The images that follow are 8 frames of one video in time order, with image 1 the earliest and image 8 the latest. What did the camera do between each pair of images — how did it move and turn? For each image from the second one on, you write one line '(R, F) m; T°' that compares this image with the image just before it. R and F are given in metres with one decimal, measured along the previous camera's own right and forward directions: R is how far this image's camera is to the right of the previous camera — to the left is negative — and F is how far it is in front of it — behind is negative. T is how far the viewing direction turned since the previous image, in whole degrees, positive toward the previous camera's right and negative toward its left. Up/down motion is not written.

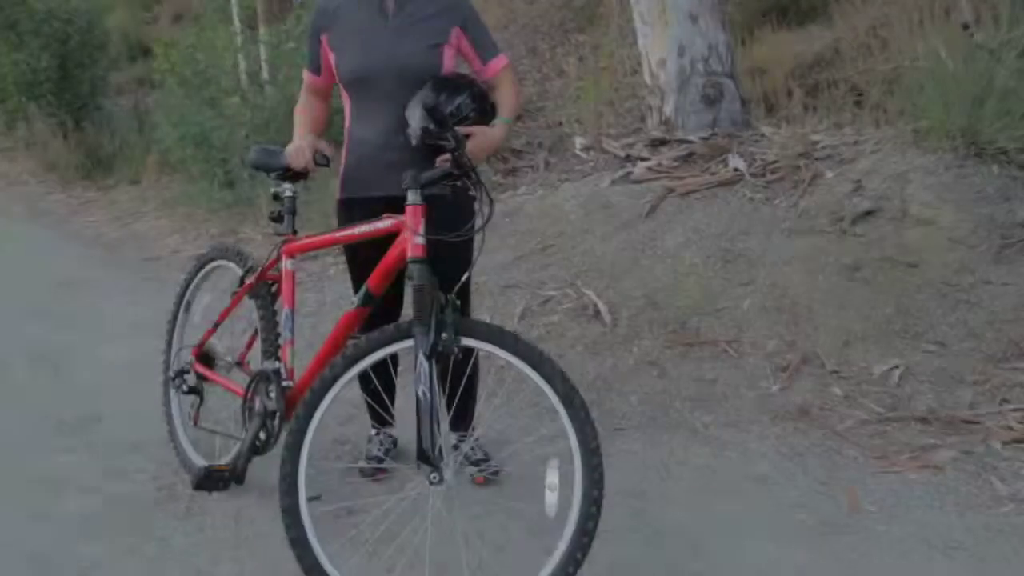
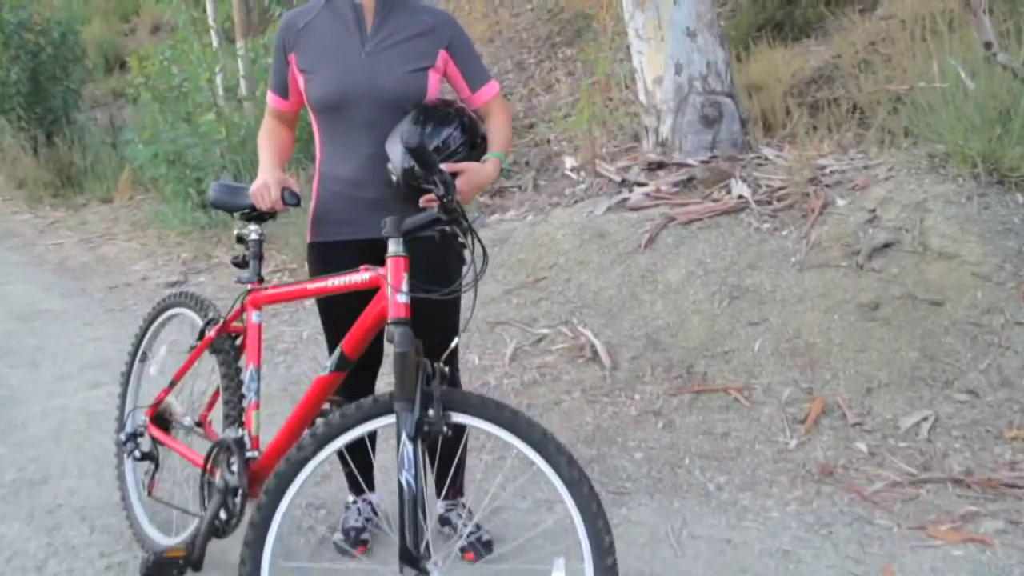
(0.0, +0.4) m; +1°
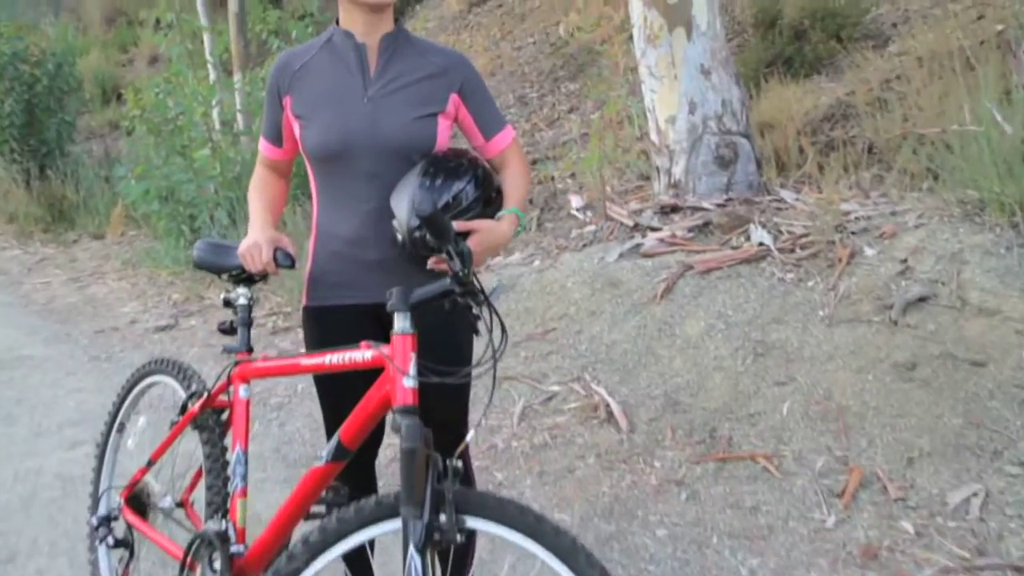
(-0.1, +0.3) m; 0°
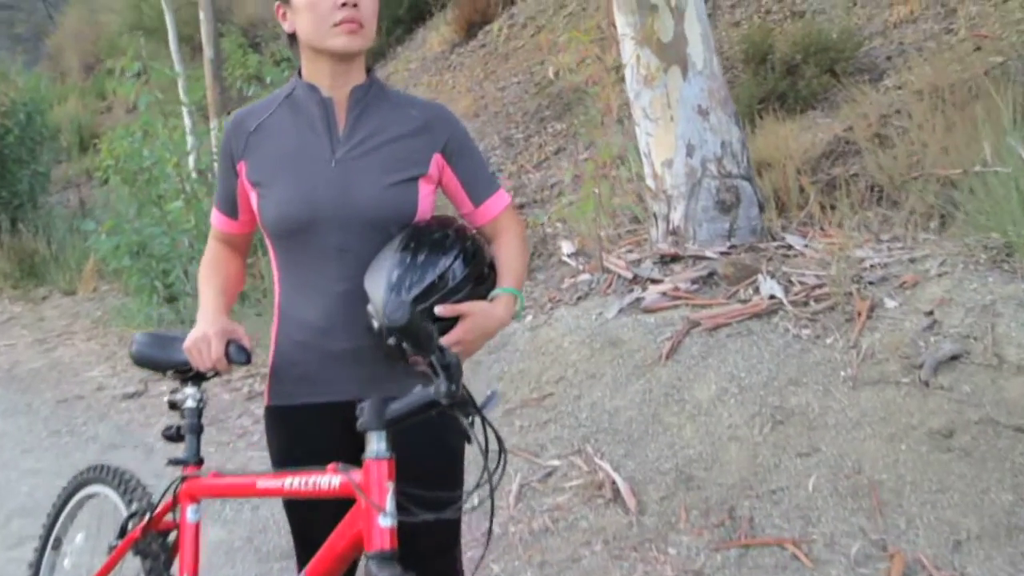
(0.0, +0.4) m; +1°
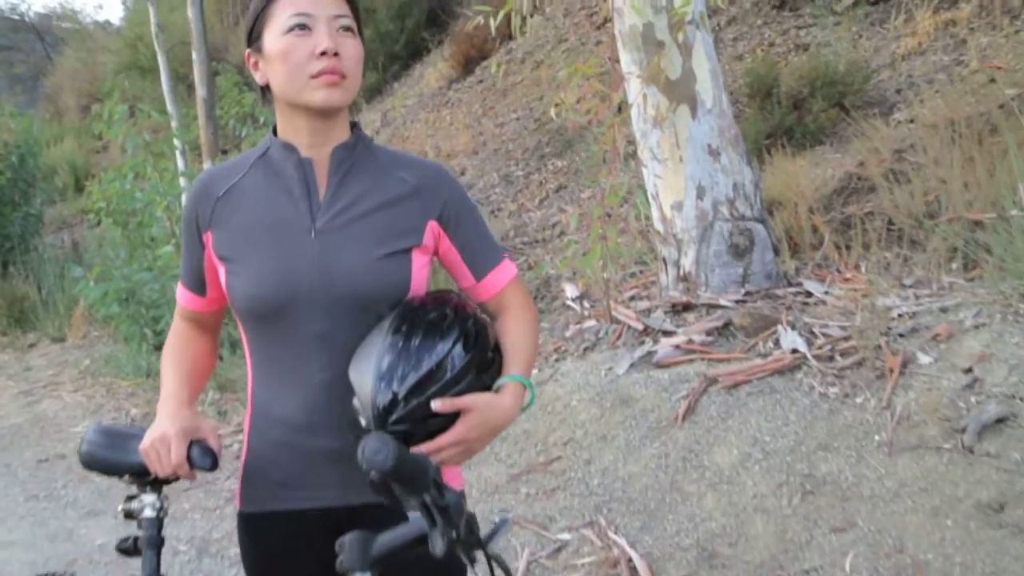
(0.0, +0.3) m; 0°
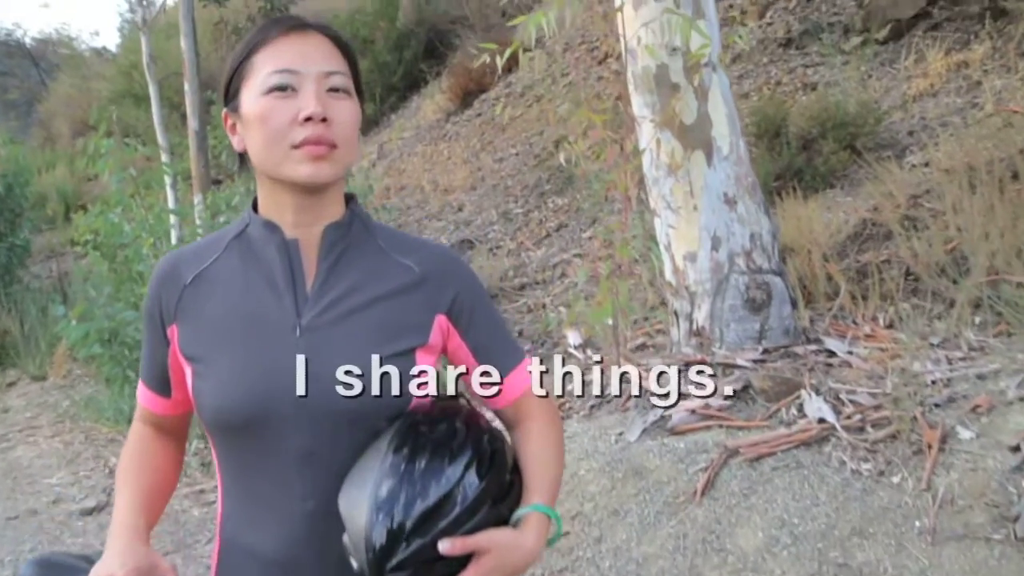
(-0.1, +0.3) m; 0°
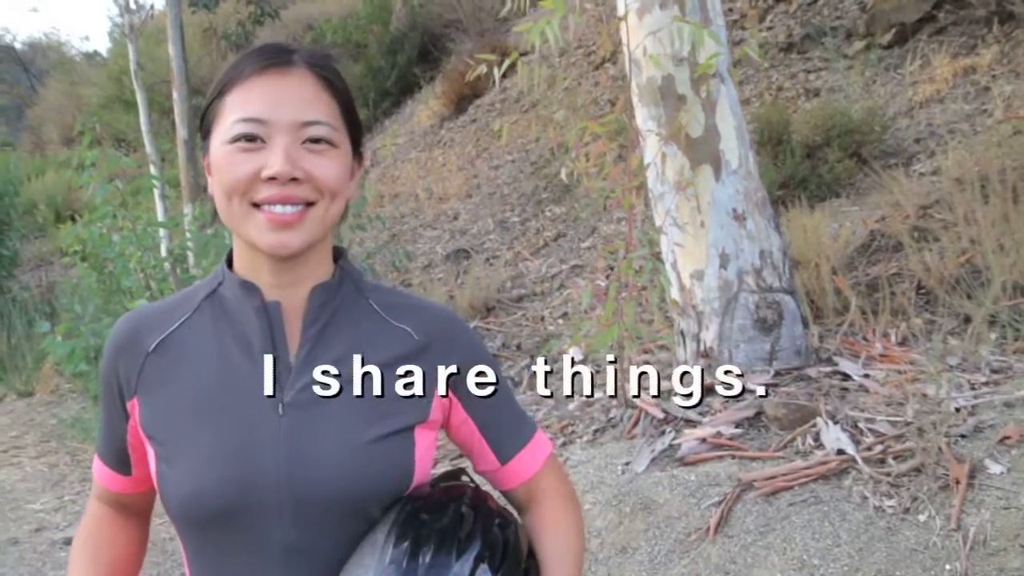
(0.0, +0.2) m; 0°
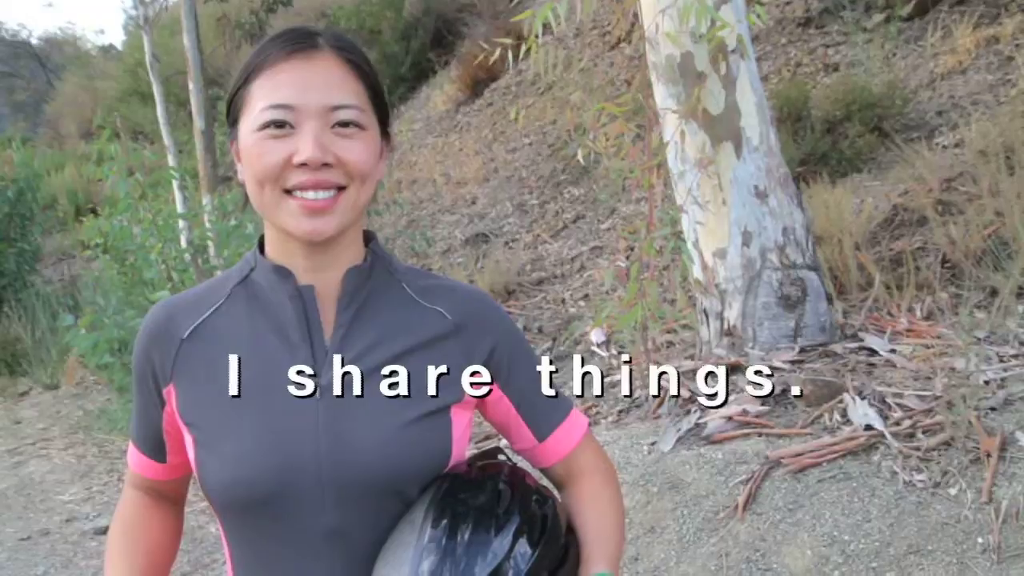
(0.0, 0.0) m; -1°
